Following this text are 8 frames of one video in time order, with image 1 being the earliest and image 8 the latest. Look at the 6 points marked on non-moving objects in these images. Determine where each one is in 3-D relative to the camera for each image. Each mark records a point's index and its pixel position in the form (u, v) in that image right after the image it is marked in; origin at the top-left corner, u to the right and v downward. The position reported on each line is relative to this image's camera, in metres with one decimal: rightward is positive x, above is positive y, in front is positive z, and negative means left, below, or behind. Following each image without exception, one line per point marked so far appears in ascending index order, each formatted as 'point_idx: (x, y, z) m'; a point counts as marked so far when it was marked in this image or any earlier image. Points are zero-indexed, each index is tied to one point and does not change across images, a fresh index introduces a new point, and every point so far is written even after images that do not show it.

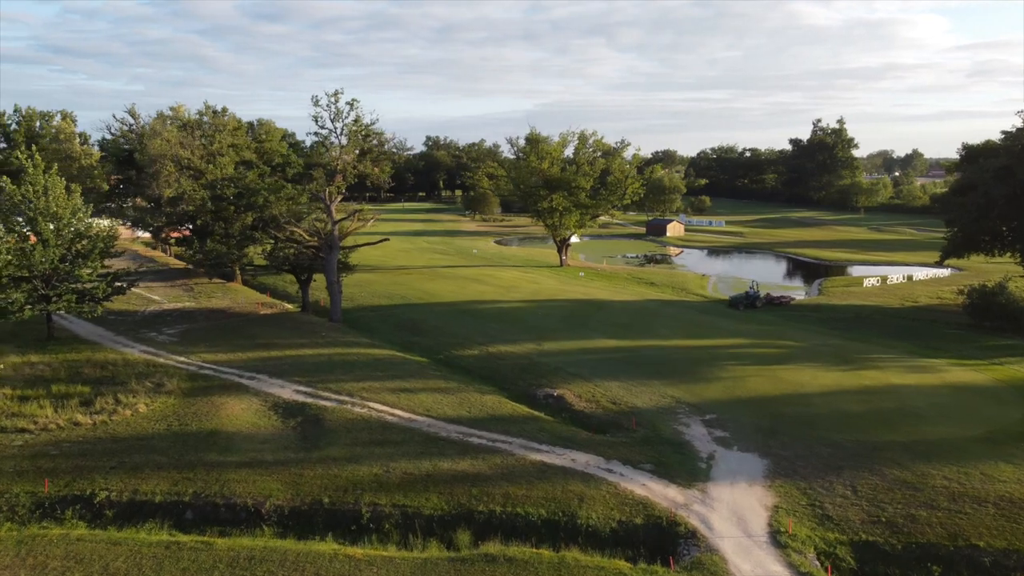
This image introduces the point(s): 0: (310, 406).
0: (-4.9, -2.9, +19.5) m
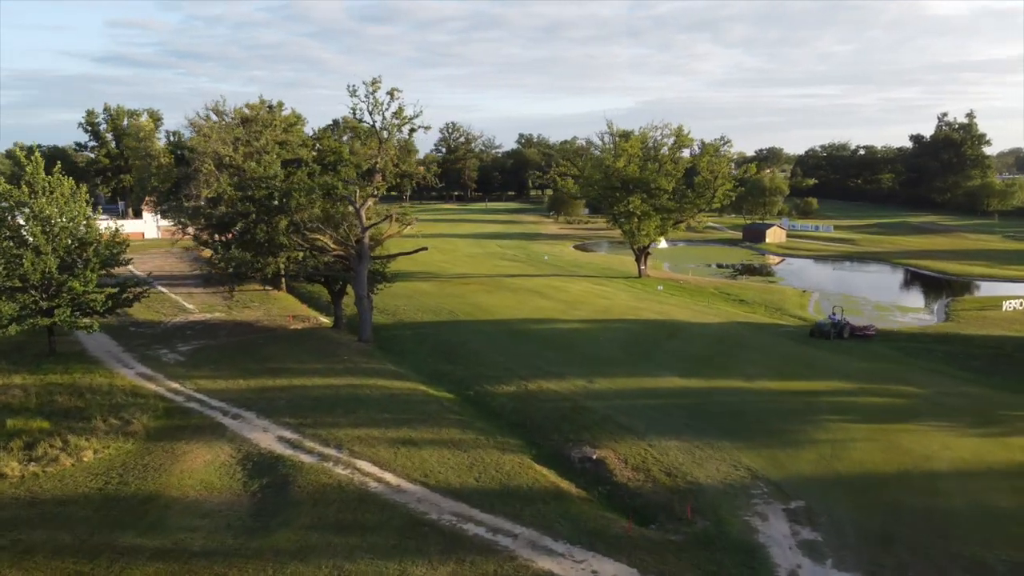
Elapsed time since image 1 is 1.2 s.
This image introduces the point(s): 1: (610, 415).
0: (-4.5, -3.4, +15.8) m
1: (+2.3, -2.9, +18.6) m
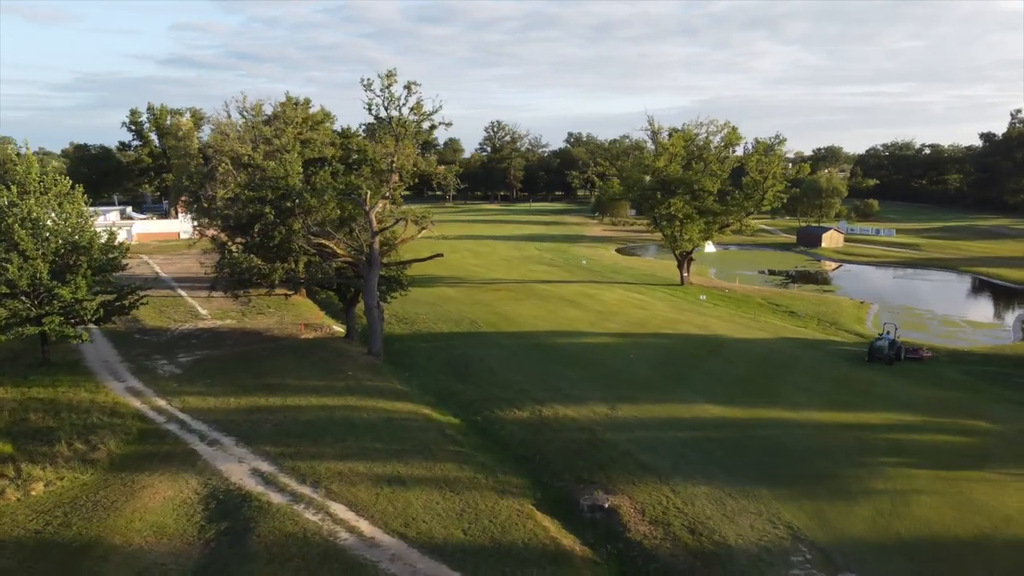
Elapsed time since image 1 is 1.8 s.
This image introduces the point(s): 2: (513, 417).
0: (-4.5, -3.7, +13.9) m
1: (+2.4, -3.3, +16.2) m
2: (0.0, -3.0, +18.7) m
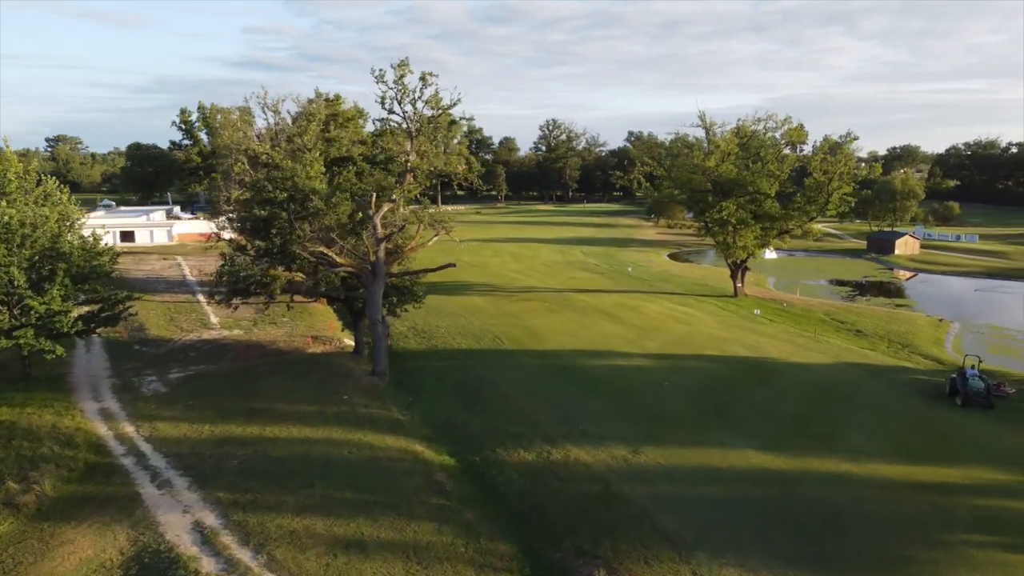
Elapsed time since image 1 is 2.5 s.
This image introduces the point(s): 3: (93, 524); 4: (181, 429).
0: (-4.8, -4.0, +11.5) m
1: (+2.3, -3.7, +13.3) m
2: (+0.1, -3.4, +15.9) m
3: (-6.7, -3.8, +13.0) m
4: (-7.3, -3.1, +17.8) m
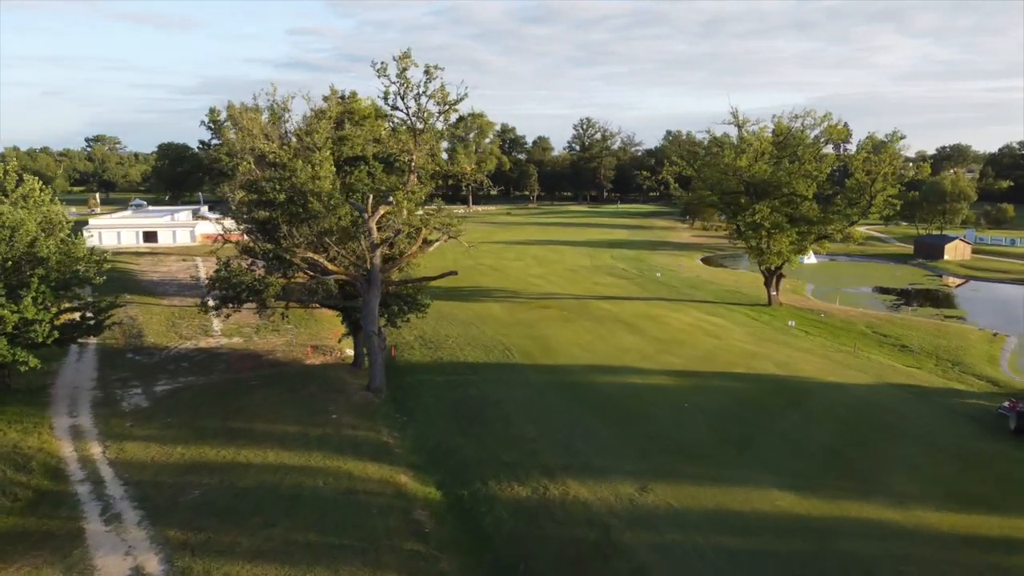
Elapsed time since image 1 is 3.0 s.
0: (-5.1, -4.2, +10.0) m
1: (+2.0, -4.0, +11.5) m
2: (-0.1, -3.6, +14.2) m
3: (-7.0, -4.0, +11.6) m
4: (-7.3, -3.3, +16.4) m
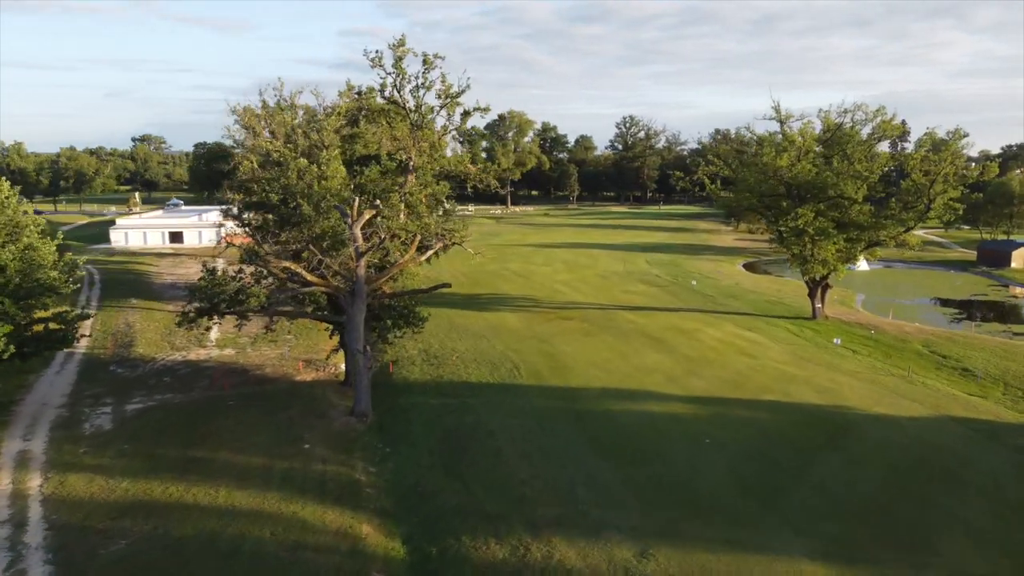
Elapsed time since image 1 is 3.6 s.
0: (-5.8, -4.5, +8.1) m
1: (+1.5, -4.3, +9.2) m
2: (-0.4, -3.9, +12.0) m
3: (-7.5, -4.2, +9.8) m
4: (-7.5, -3.6, +14.6) m
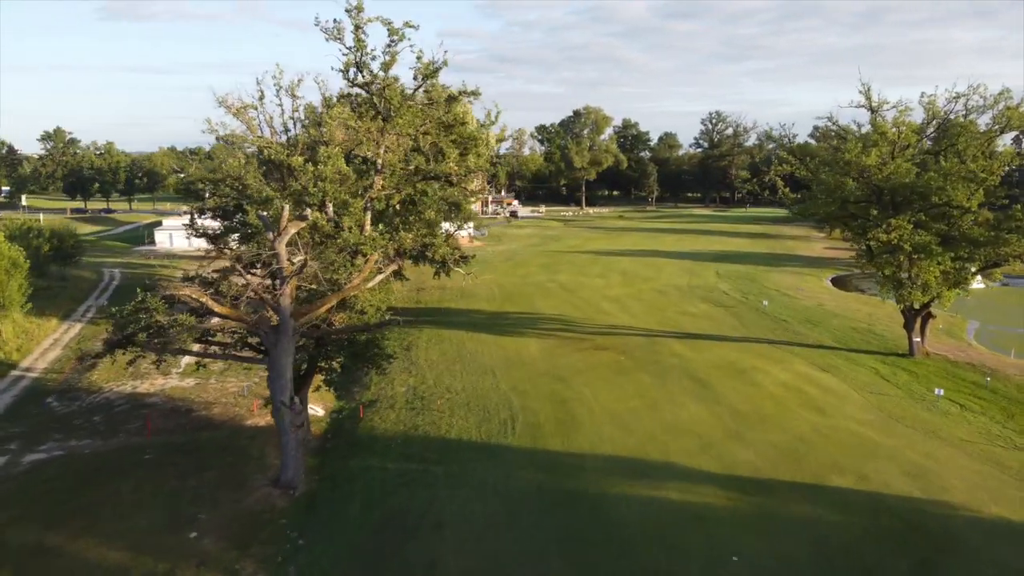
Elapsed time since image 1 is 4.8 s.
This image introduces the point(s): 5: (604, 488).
0: (-7.4, -5.1, +4.4) m
1: (-0.1, -5.0, +4.6) m
2: (-1.7, -4.6, +7.6) m
3: (-9.0, -4.8, +6.2) m
4: (-8.4, -4.1, +11.0) m
5: (+1.6, -3.4, +13.8) m
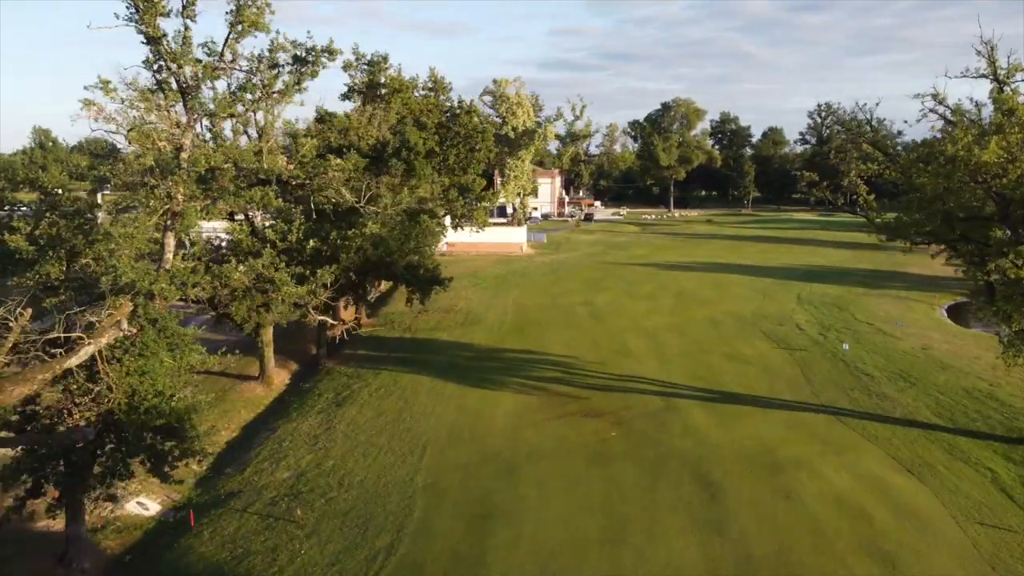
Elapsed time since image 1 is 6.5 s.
0: (-10.9, -5.8, -0.5) m
1: (-3.7, -5.9, -1.3) m
2: (-4.8, -5.4, +1.9) m
3: (-12.2, -5.5, +1.6) m
4: (-11.0, -4.8, +6.2) m
5: (-0.6, -4.3, +7.6) m
